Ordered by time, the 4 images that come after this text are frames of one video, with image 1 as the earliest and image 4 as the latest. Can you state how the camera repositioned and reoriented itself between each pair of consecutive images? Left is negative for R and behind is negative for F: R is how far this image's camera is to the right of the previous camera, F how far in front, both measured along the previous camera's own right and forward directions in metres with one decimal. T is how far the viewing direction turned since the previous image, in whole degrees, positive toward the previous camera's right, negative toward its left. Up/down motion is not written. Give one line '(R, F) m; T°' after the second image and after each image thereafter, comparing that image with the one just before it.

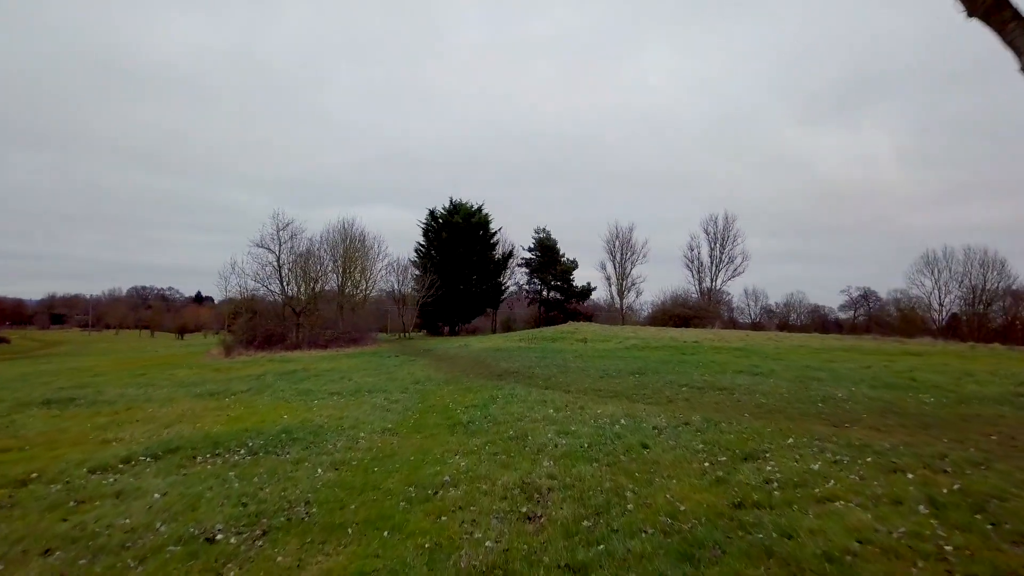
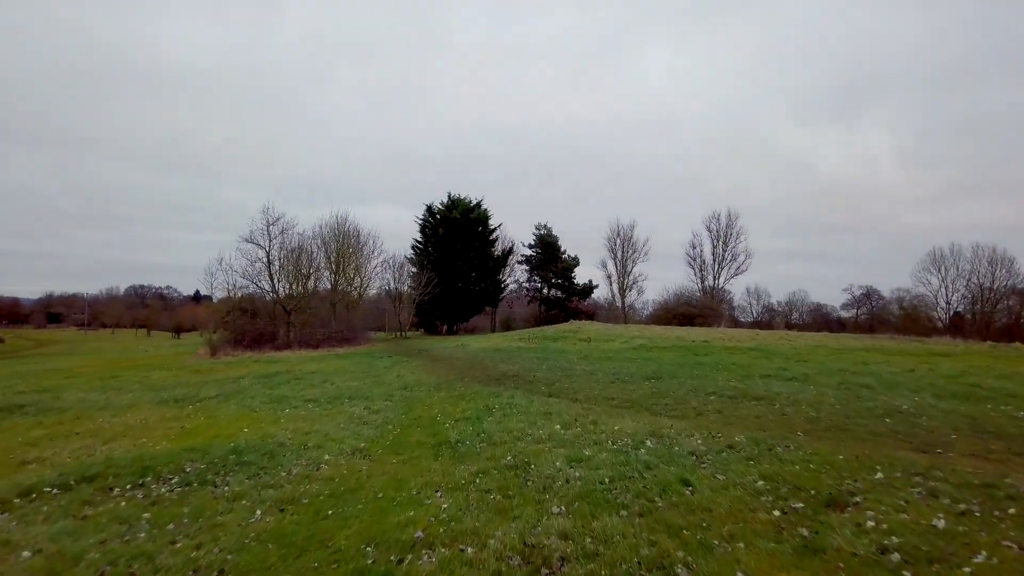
(0.0, +1.8) m; 0°
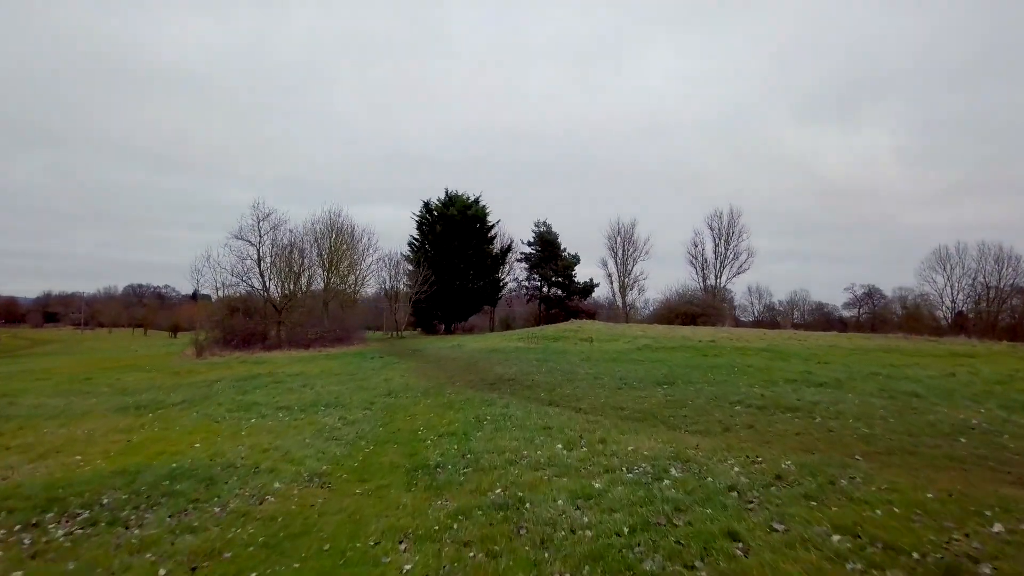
(+0.1, +1.5) m; 0°
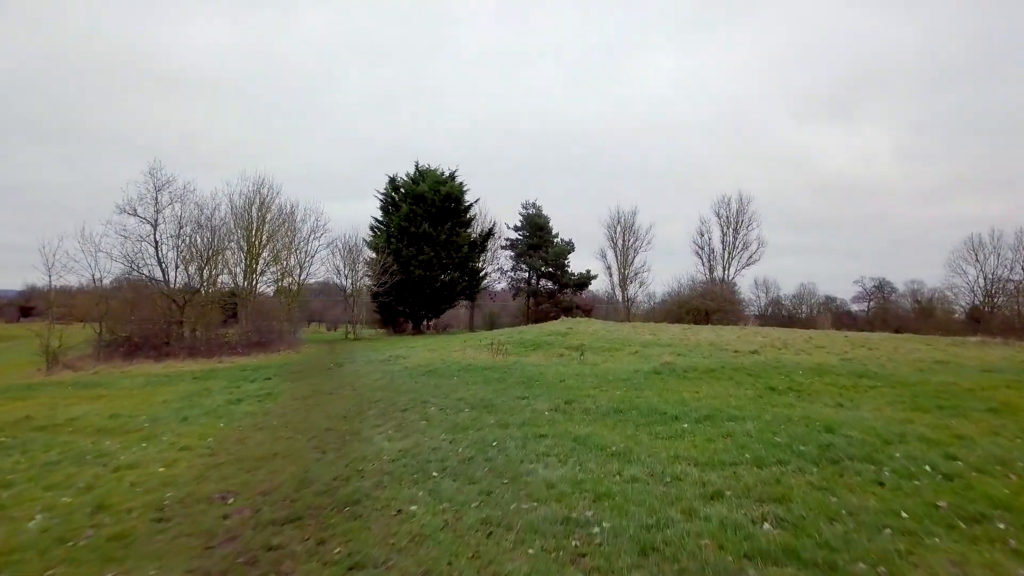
(+1.8, +9.6) m; 0°
